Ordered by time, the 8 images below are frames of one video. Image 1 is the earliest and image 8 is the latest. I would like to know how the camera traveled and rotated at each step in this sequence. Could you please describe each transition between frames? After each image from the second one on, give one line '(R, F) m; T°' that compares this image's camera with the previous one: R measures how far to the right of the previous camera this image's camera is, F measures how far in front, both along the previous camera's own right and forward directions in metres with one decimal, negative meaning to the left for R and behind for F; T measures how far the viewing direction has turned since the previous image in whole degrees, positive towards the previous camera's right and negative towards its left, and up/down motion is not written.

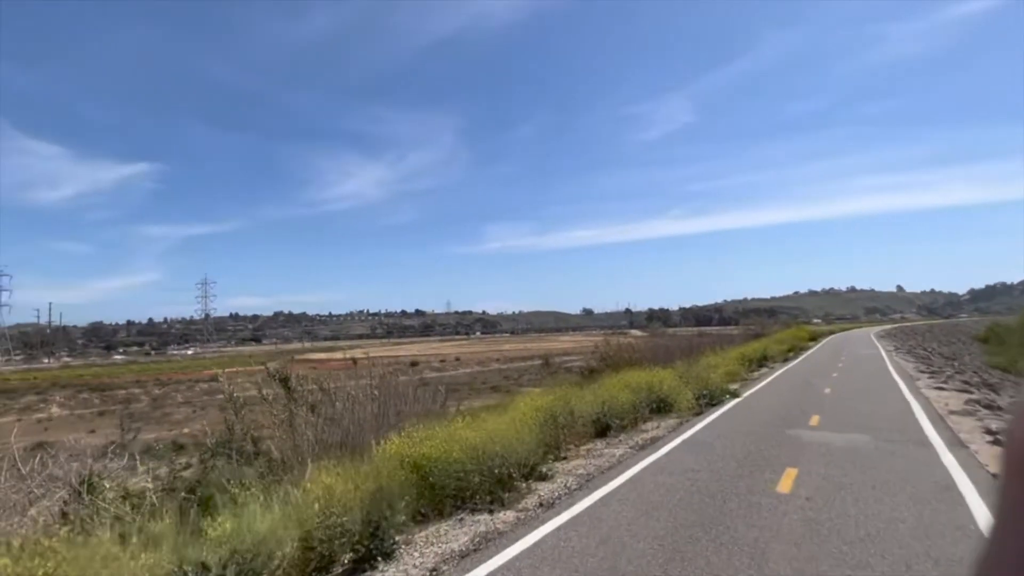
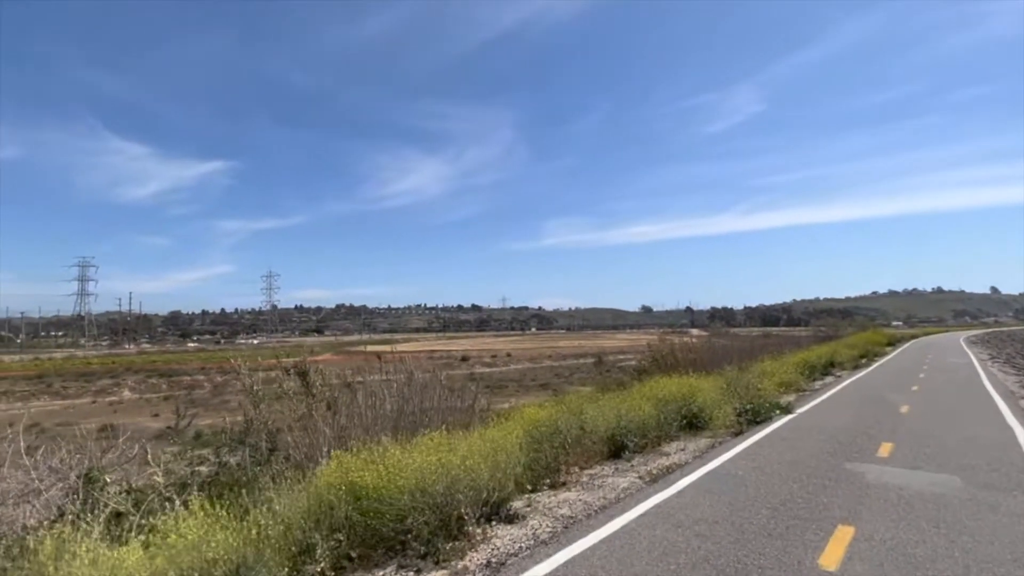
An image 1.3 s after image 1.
(+1.5, +2.3) m; -6°
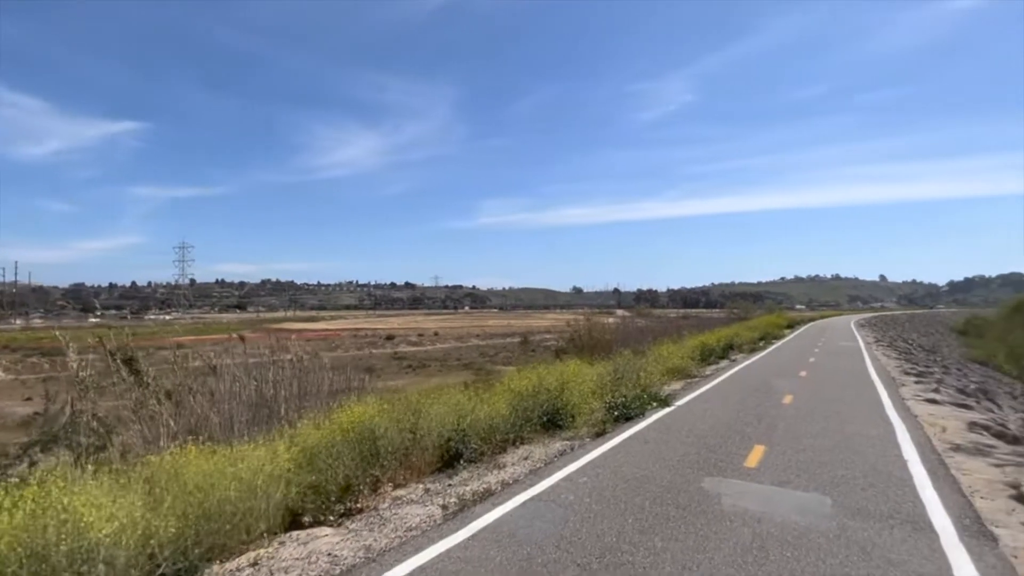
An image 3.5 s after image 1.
(+2.6, +2.7) m; +7°
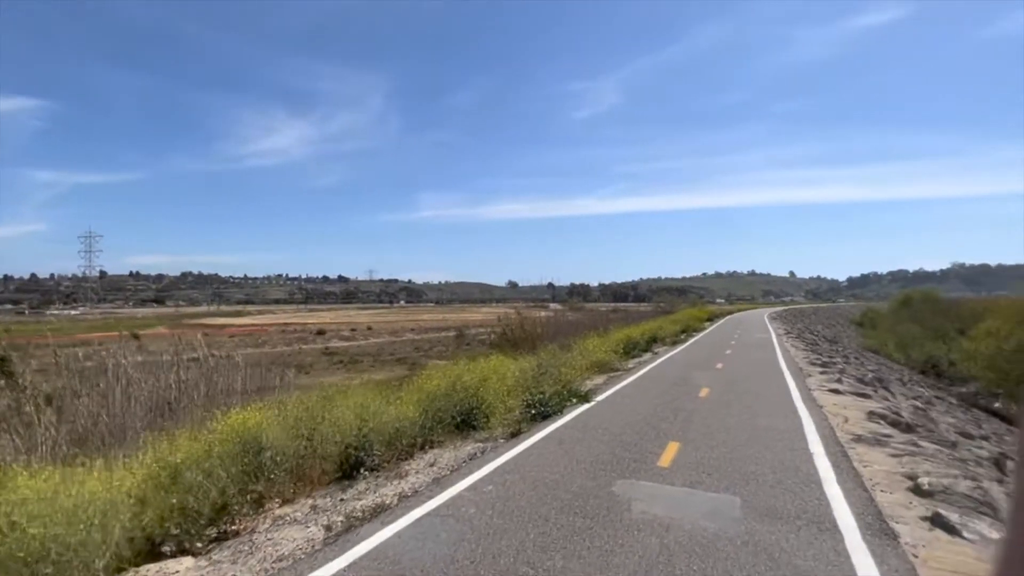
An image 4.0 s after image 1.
(+0.6, +0.8) m; +7°
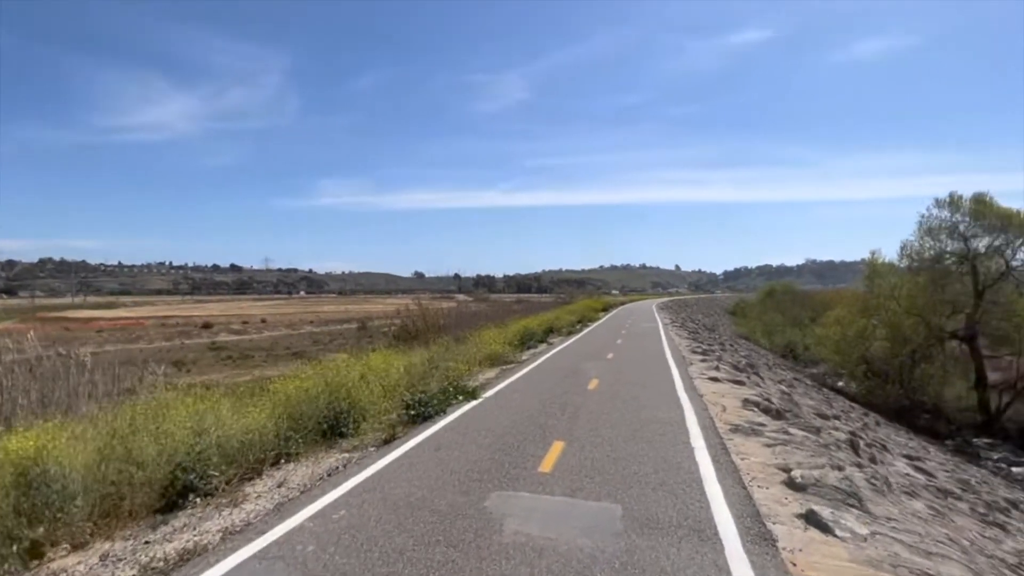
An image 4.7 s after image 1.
(+0.6, +1.0) m; +10°
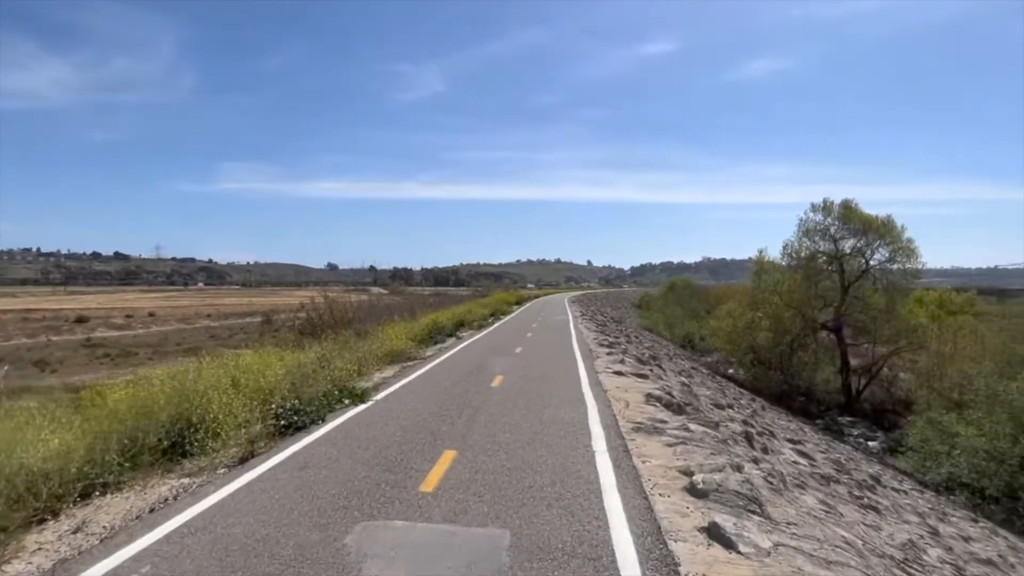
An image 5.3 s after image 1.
(+0.3, +0.6) m; +9°
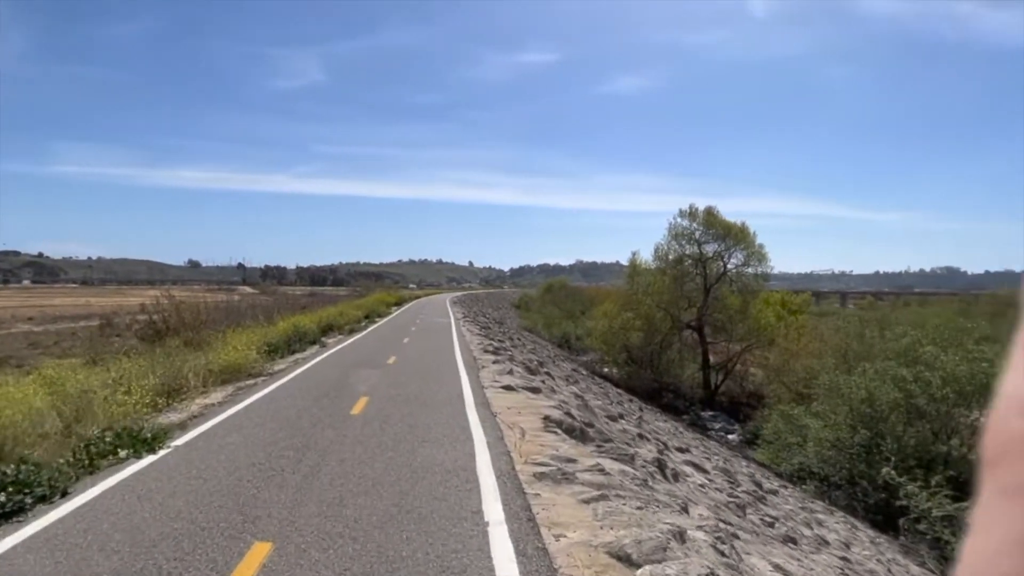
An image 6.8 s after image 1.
(+0.2, +2.1) m; +13°
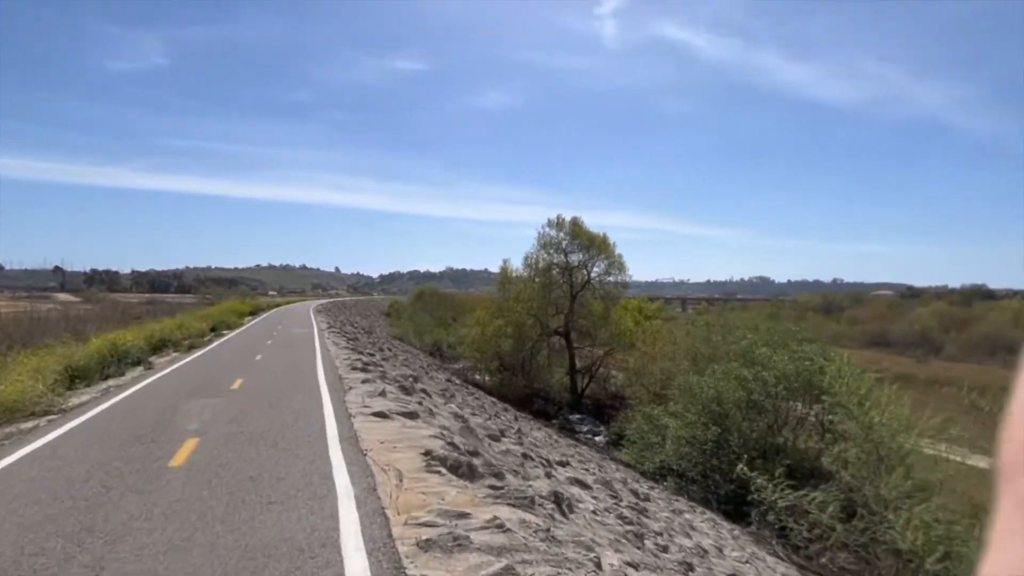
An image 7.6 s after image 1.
(-0.1, +1.2) m; +14°
